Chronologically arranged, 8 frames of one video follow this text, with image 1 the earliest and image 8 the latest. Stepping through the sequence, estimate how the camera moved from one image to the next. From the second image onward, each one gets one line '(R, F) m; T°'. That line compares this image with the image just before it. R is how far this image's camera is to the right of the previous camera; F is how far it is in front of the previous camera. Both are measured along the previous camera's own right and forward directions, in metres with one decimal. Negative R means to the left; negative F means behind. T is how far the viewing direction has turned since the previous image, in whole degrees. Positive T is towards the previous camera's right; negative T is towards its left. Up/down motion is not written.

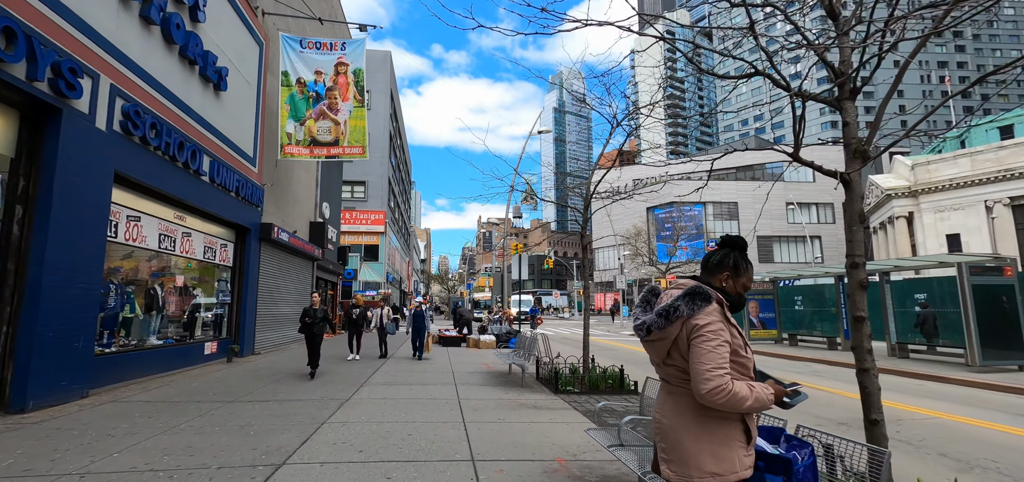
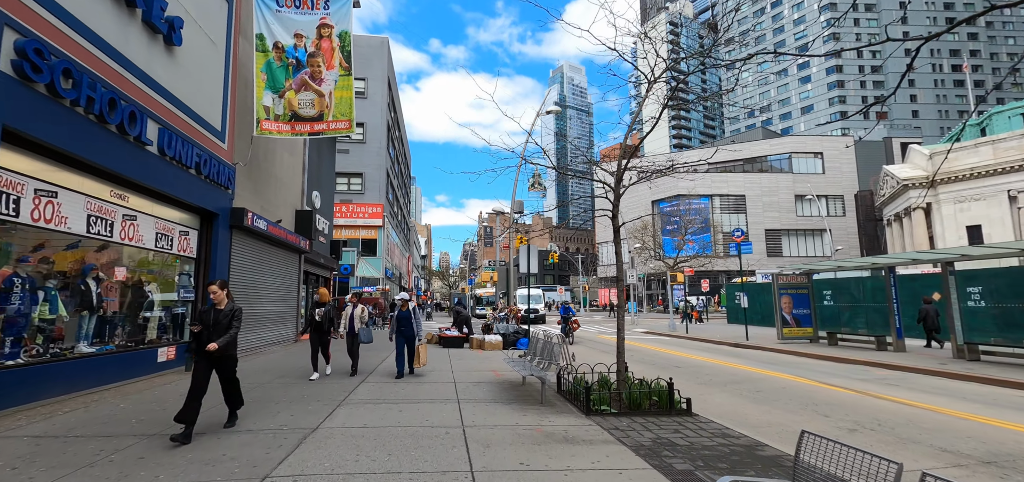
(-0.2, +1.7) m; 0°
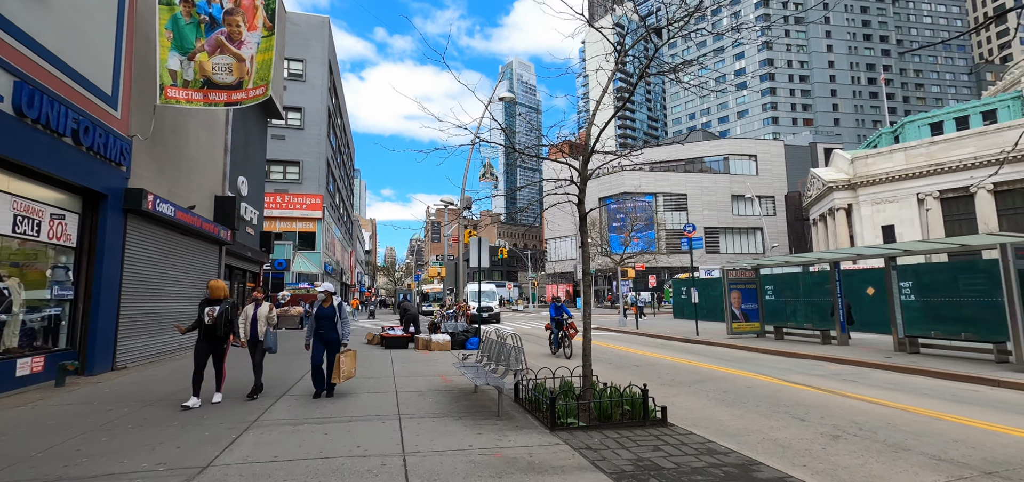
(-0.1, +1.0) m; +7°
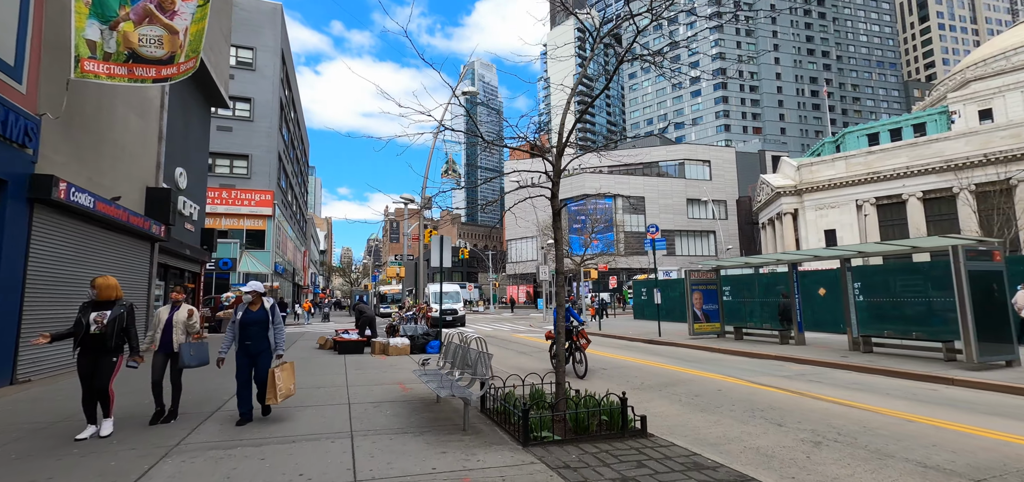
(-0.1, +0.5) m; +5°
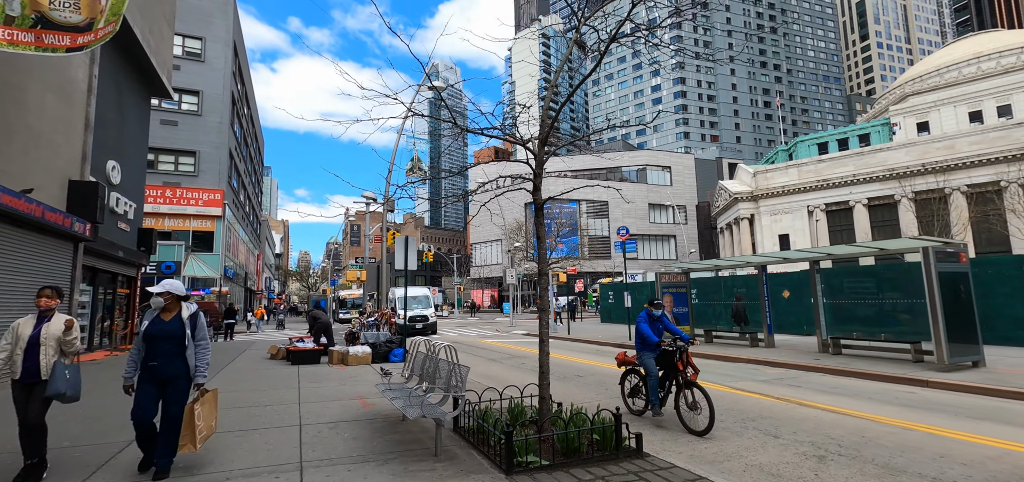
(-0.2, +0.6) m; +5°
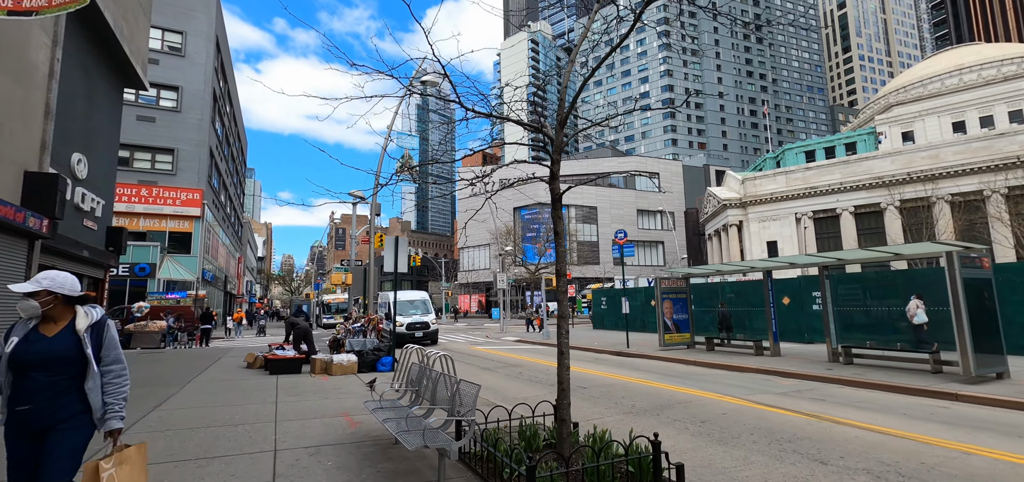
(-0.3, +0.7) m; +2°
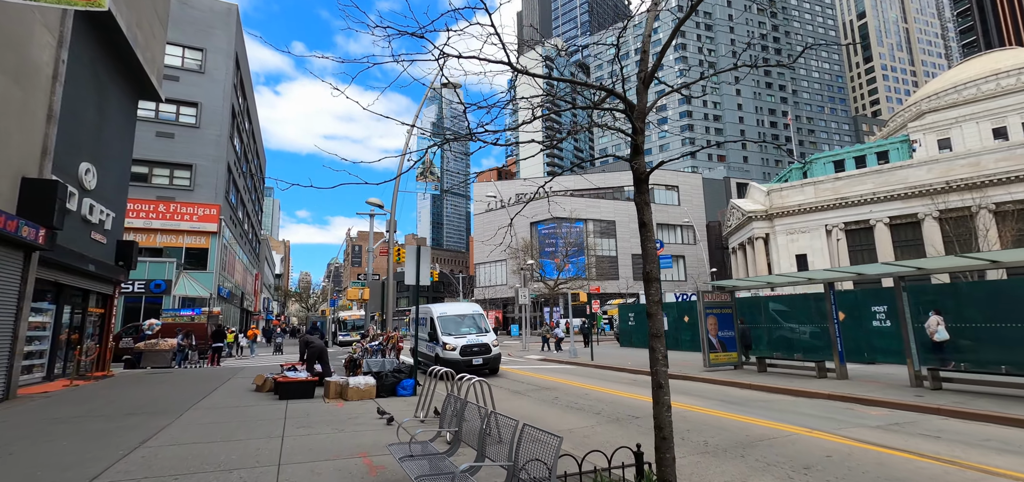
(-0.5, +1.1) m; -2°
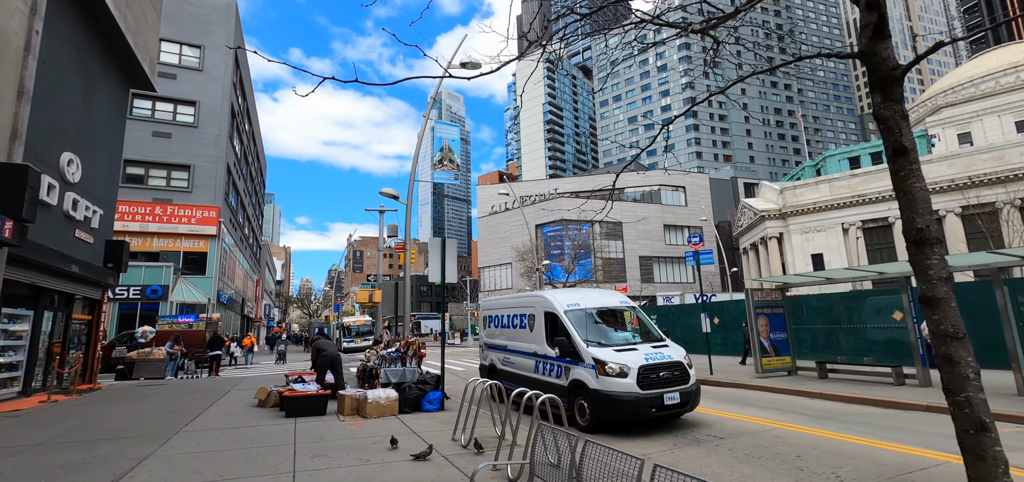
(-0.8, +1.4) m; 0°
